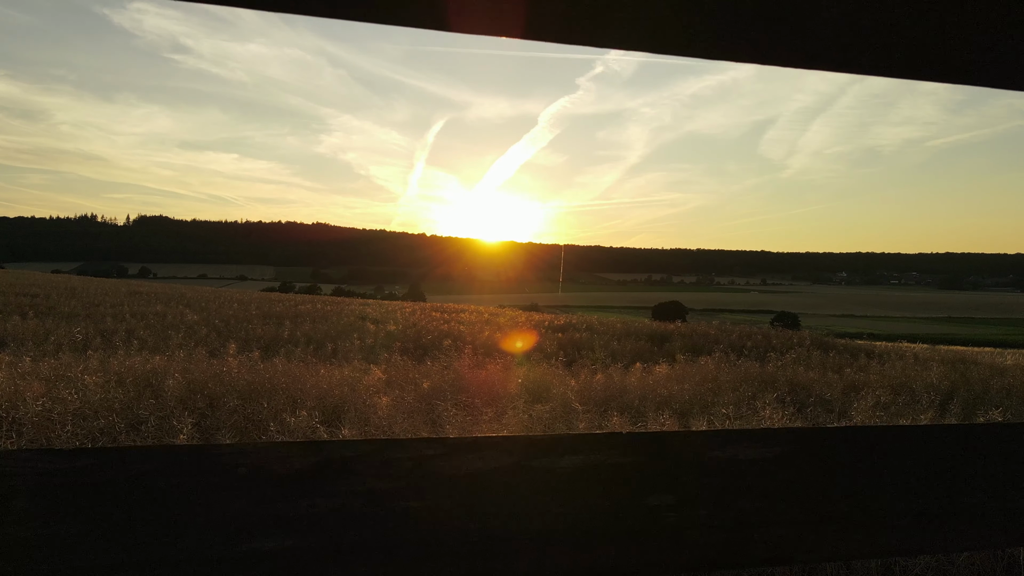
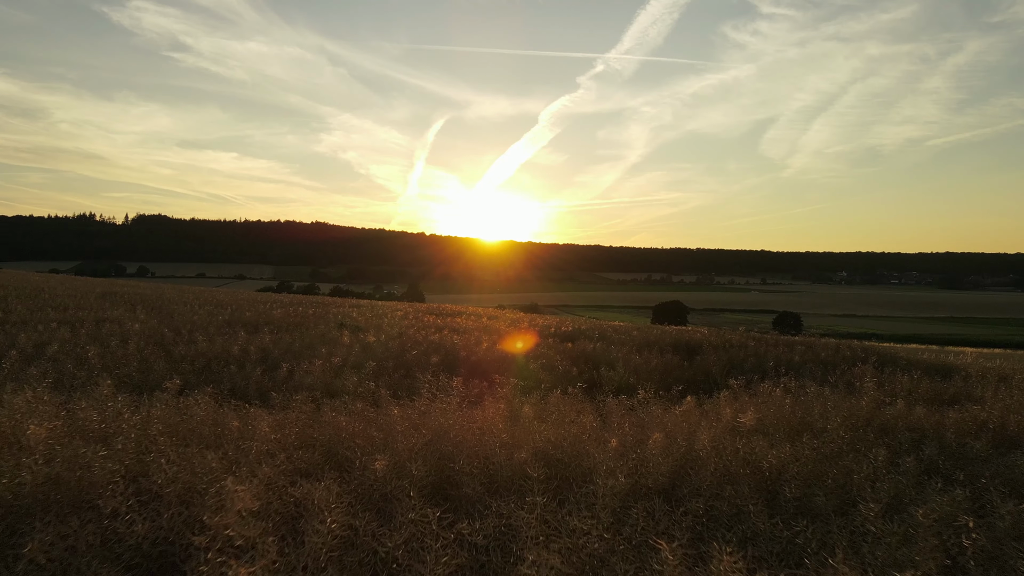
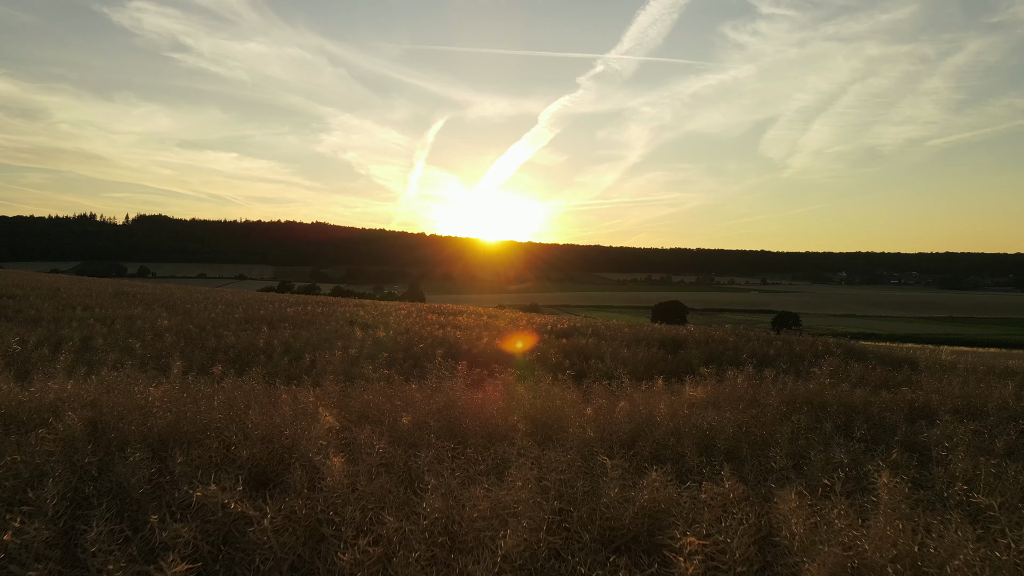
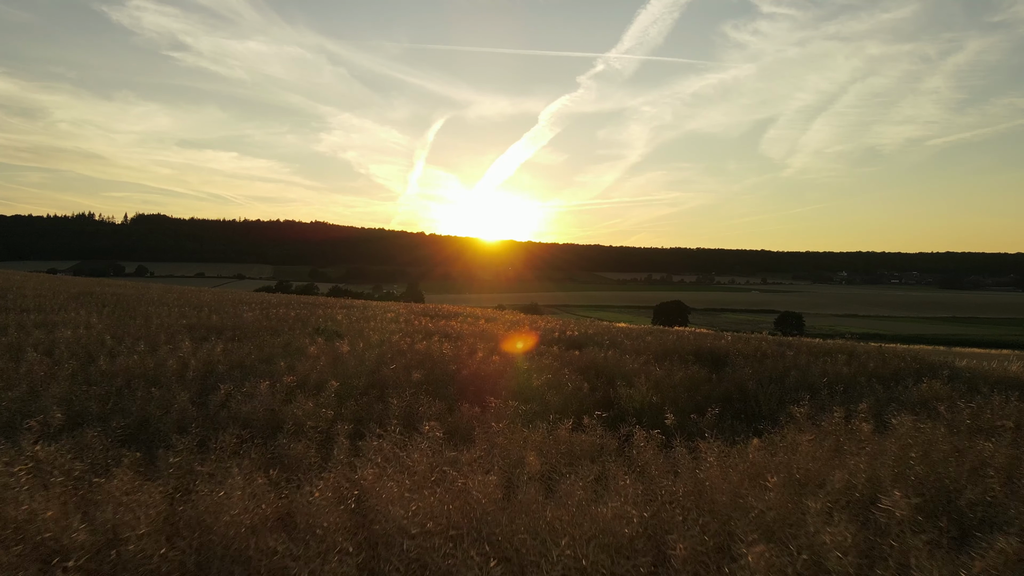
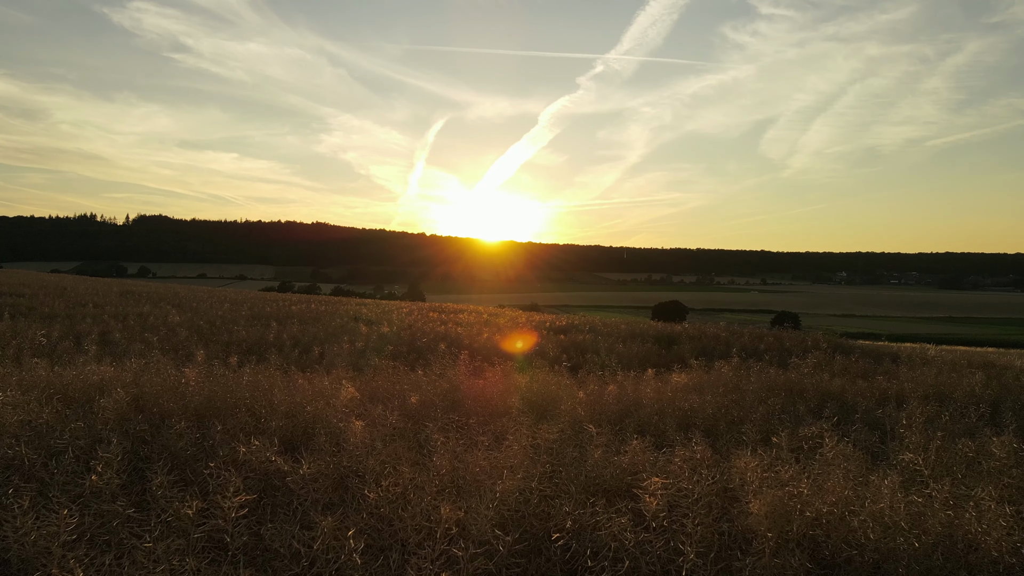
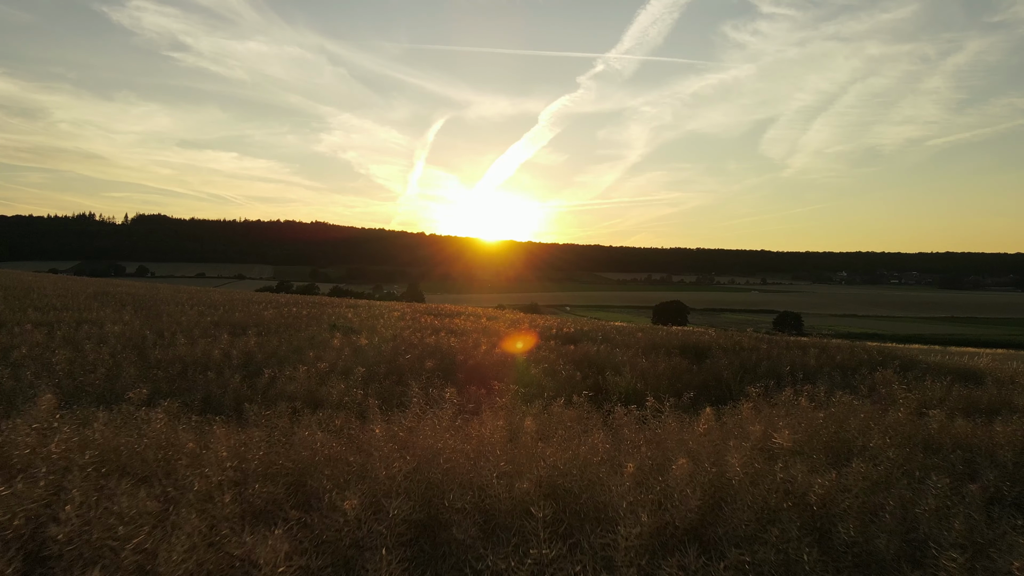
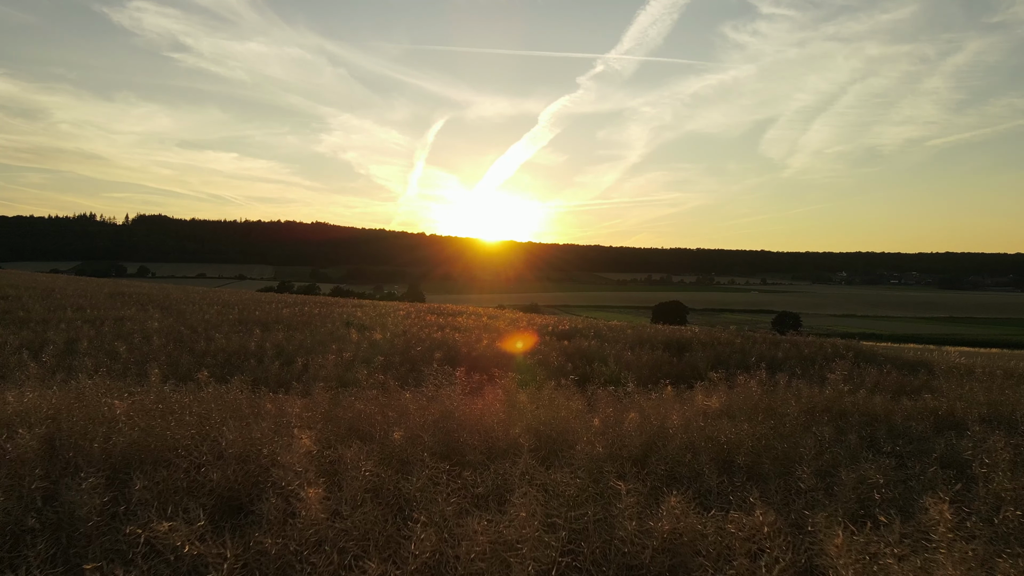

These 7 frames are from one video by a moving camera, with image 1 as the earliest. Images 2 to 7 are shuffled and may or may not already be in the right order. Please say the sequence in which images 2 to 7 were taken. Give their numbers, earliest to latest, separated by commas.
5, 3, 7, 2, 6, 4
